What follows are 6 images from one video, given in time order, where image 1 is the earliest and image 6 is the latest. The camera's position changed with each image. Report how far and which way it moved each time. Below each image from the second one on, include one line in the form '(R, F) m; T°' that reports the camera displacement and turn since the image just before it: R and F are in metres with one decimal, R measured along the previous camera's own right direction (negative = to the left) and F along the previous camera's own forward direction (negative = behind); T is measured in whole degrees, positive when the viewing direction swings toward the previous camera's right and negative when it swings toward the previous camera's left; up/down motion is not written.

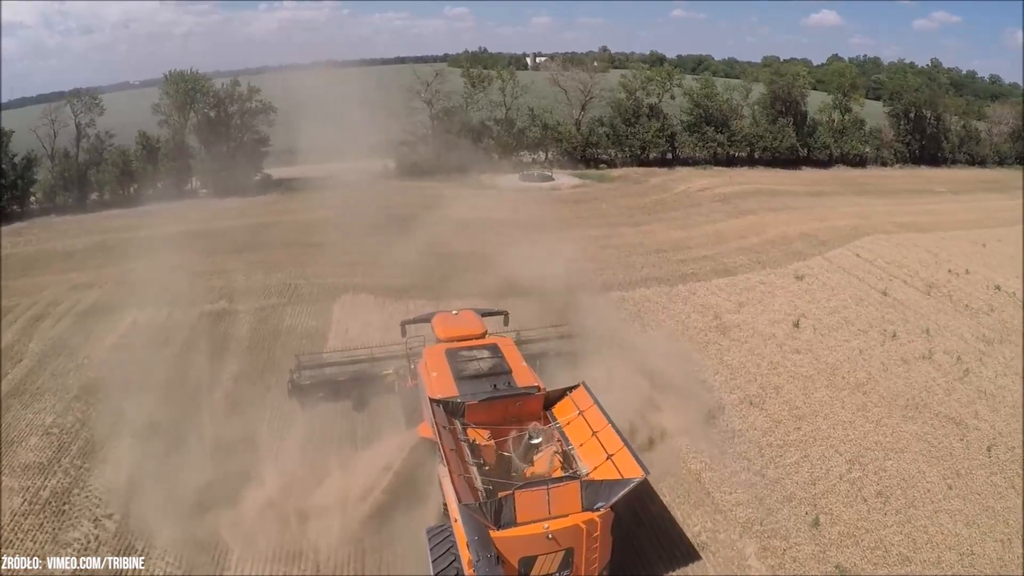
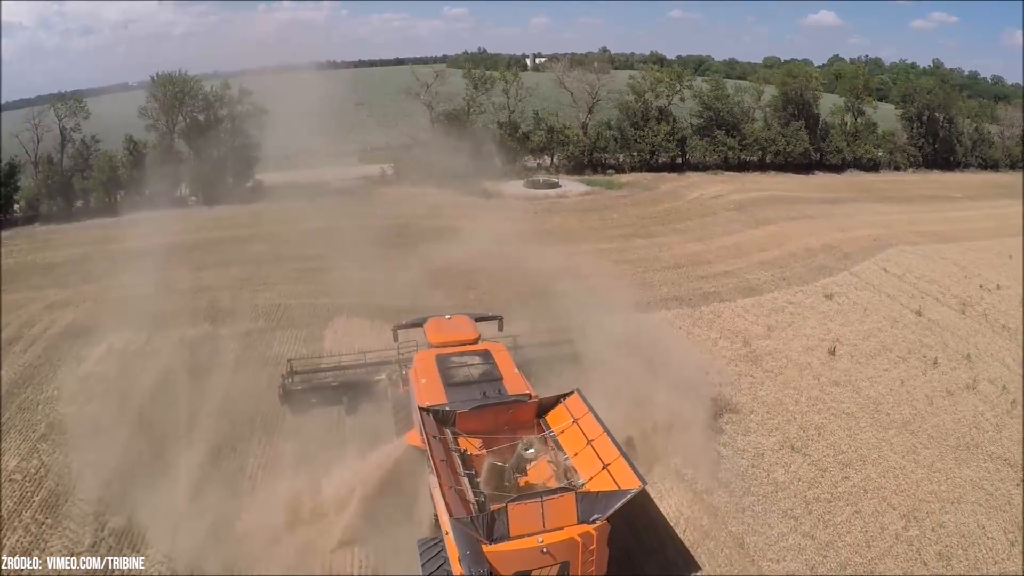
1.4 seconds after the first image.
(-0.2, +0.9) m; 0°
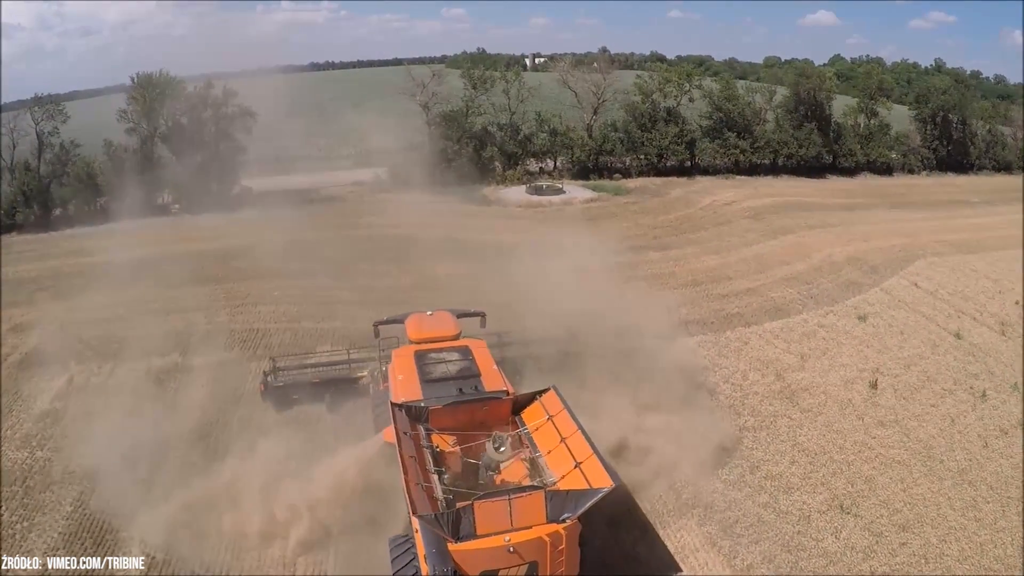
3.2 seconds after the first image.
(-0.1, +1.0) m; 0°
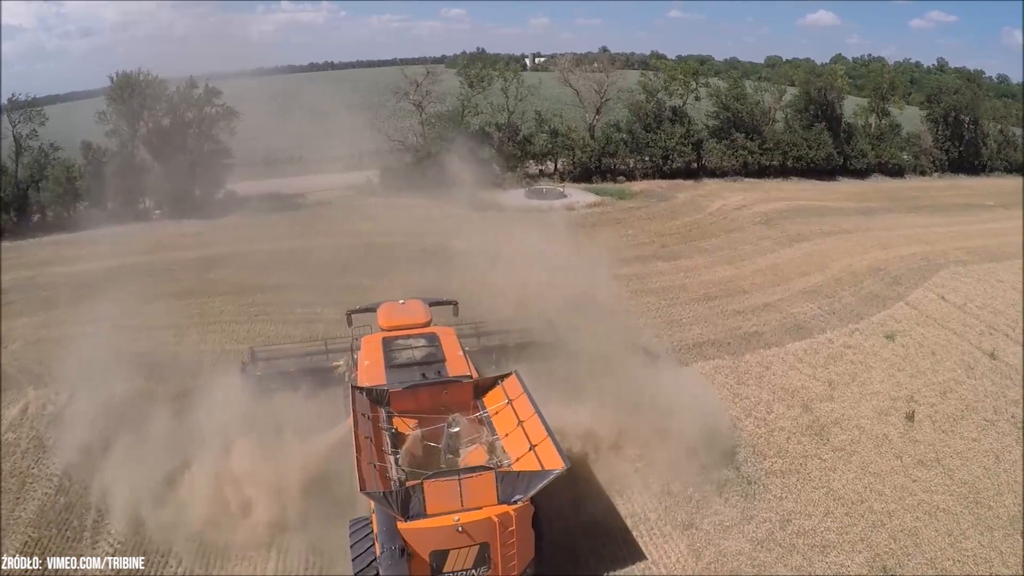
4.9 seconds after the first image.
(0.0, +0.9) m; 0°
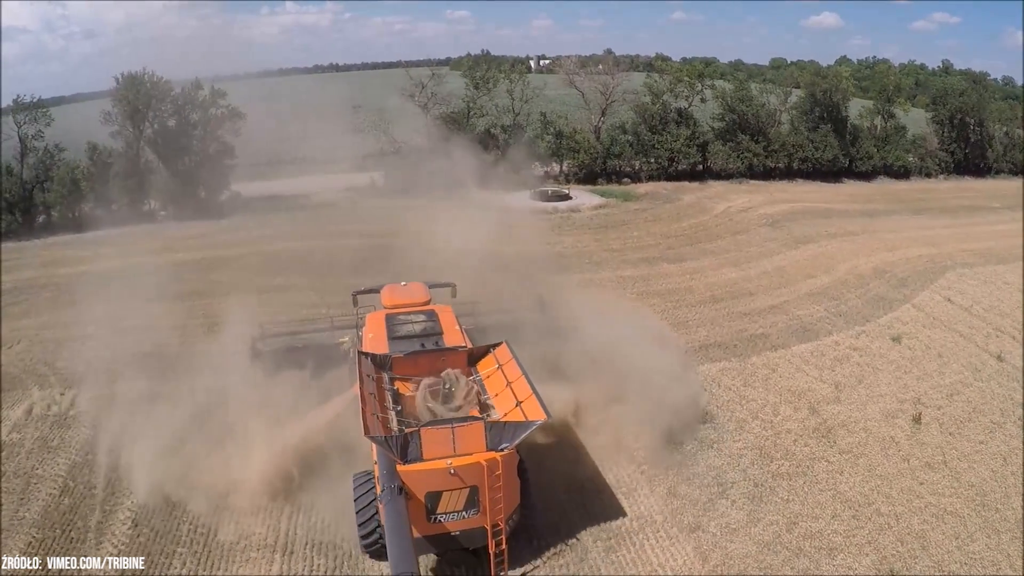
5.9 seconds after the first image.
(0.0, 0.0) m; 0°
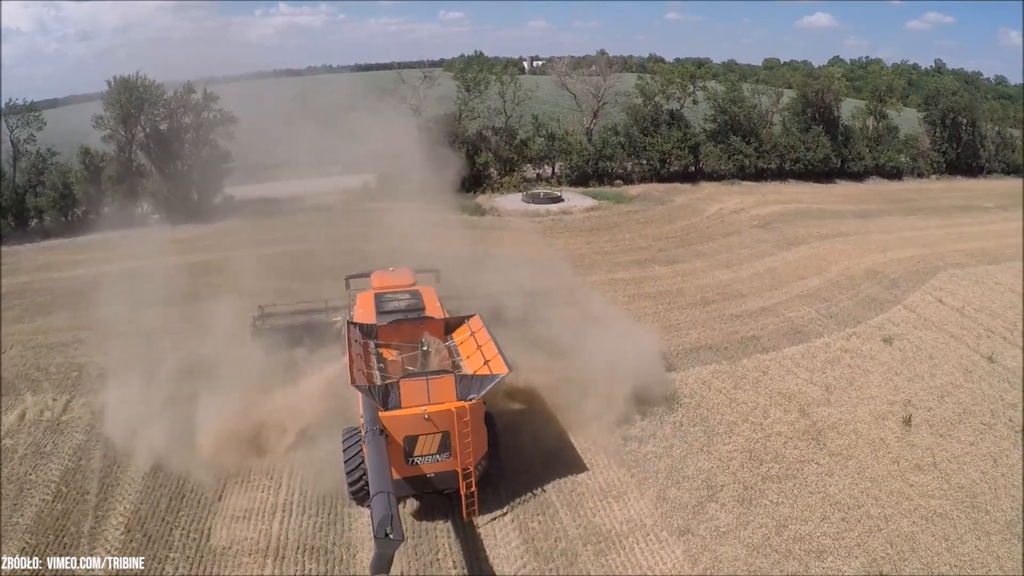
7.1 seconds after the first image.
(+0.1, 0.0) m; 0°
